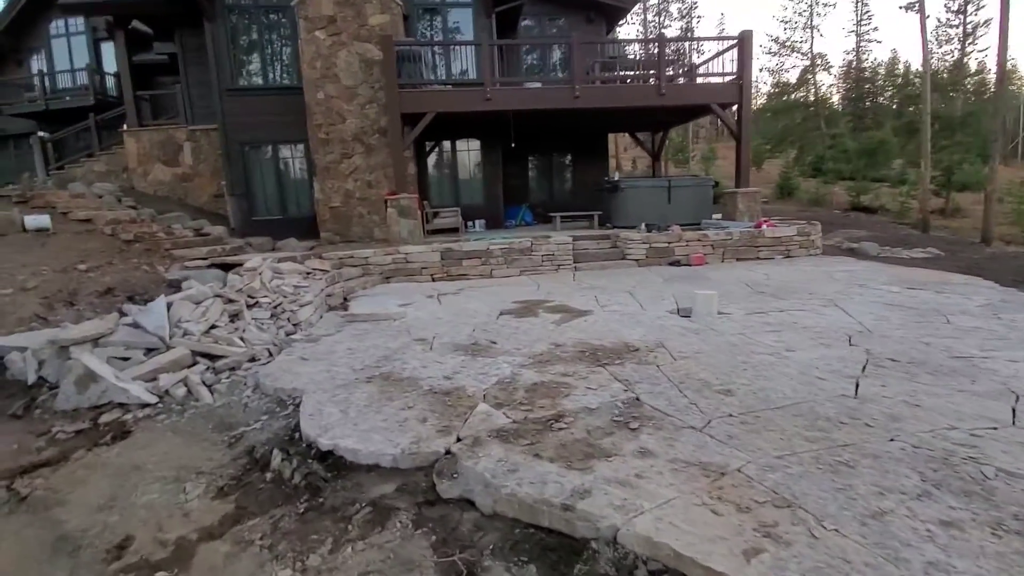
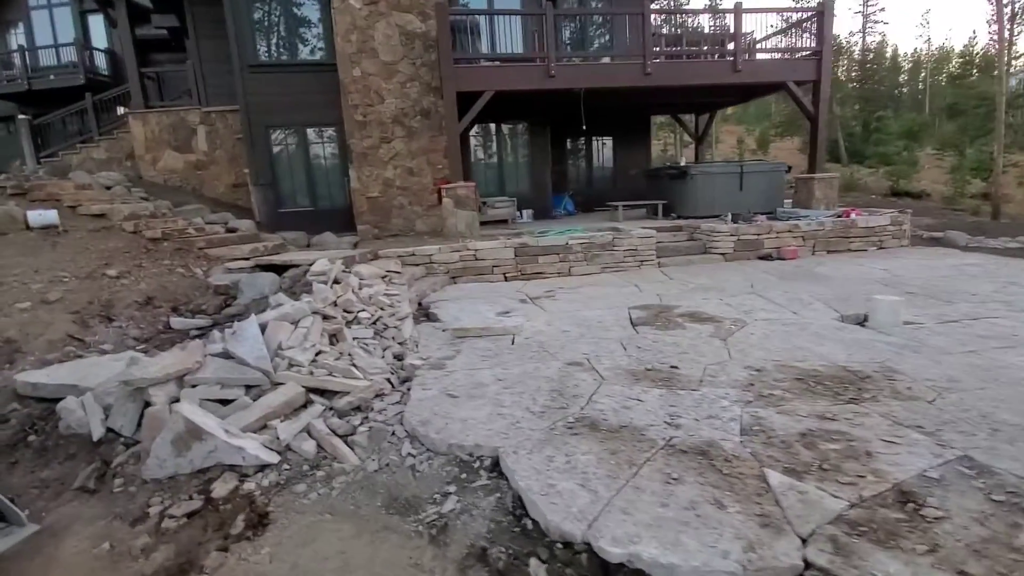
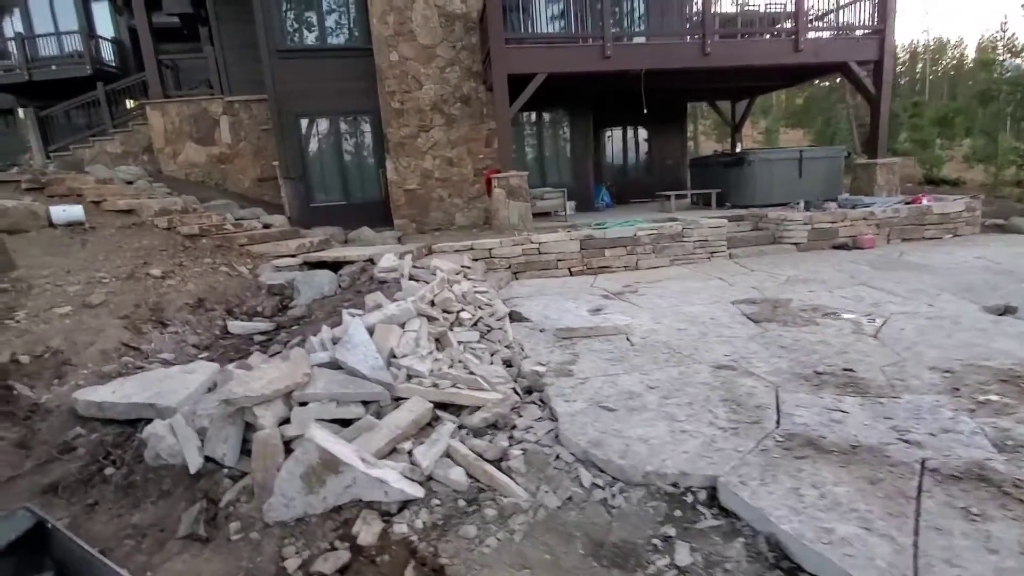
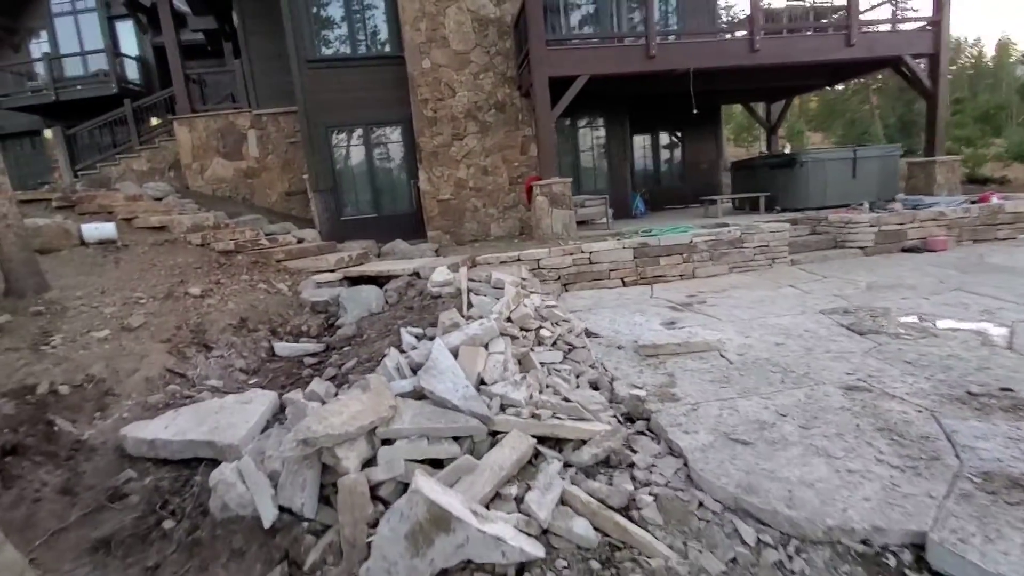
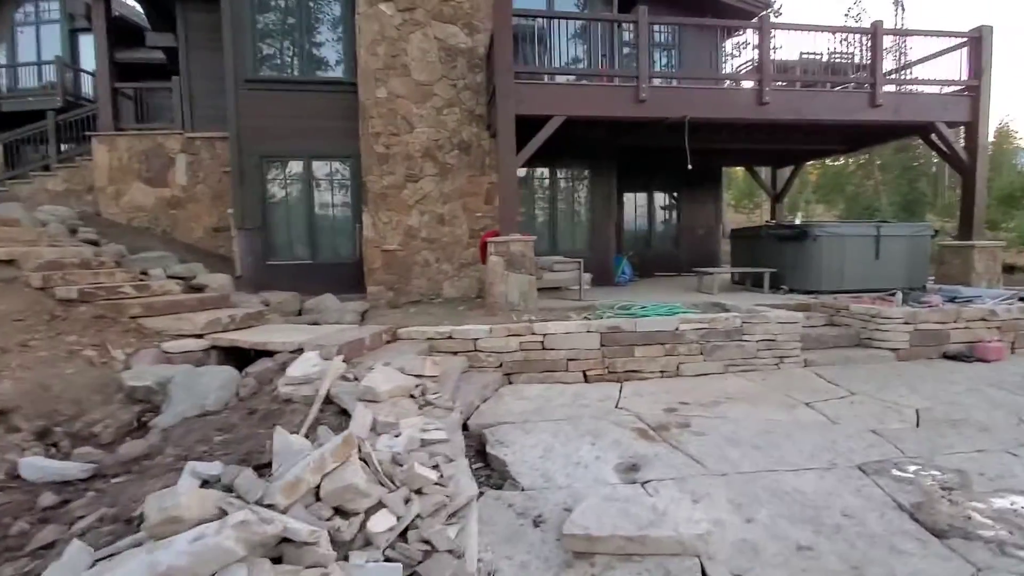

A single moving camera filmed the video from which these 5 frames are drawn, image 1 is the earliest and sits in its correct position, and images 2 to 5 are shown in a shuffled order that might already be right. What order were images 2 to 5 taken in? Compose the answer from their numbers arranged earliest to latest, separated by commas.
2, 3, 4, 5
